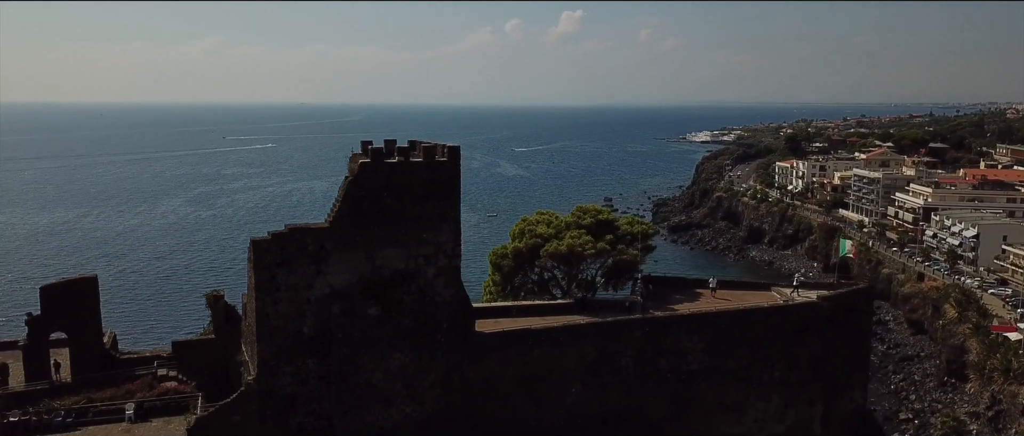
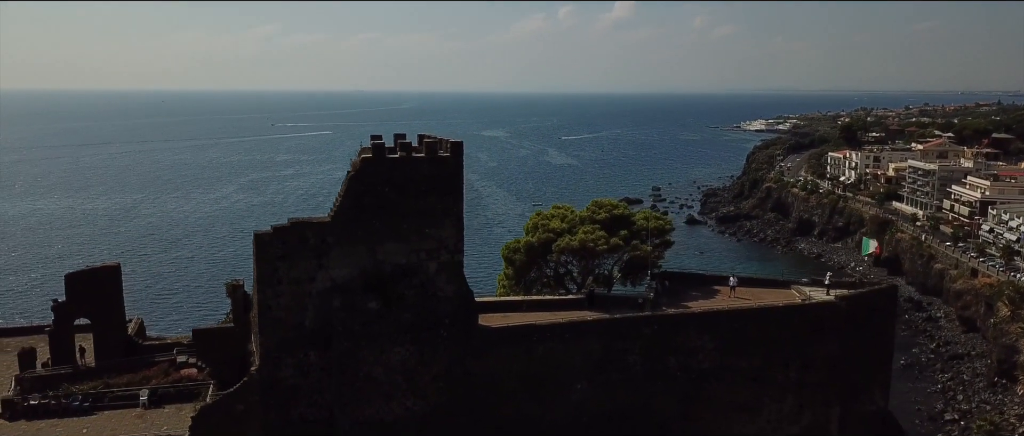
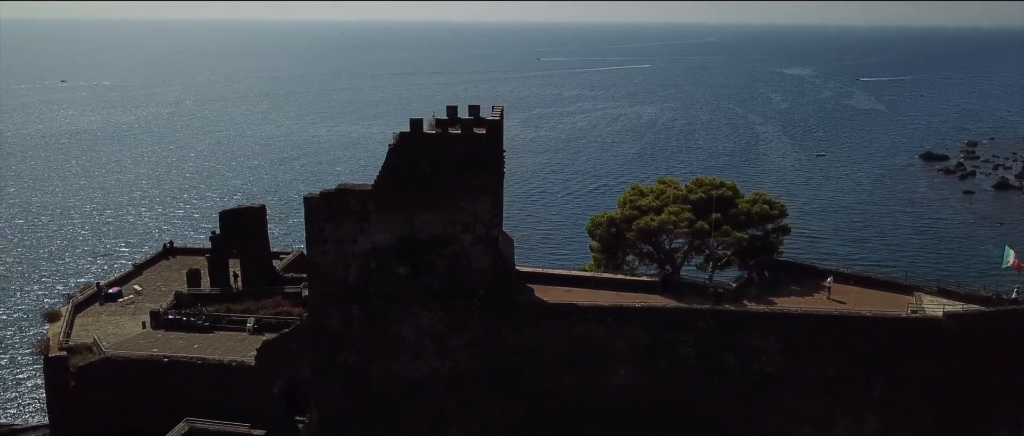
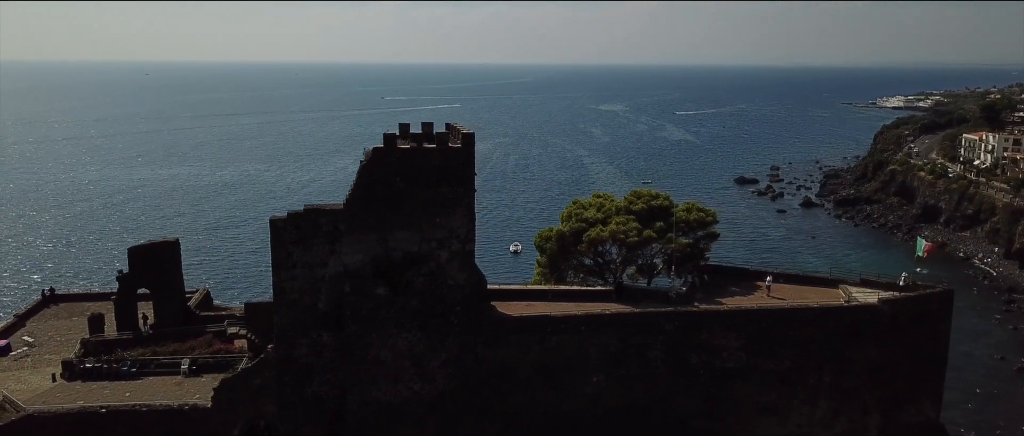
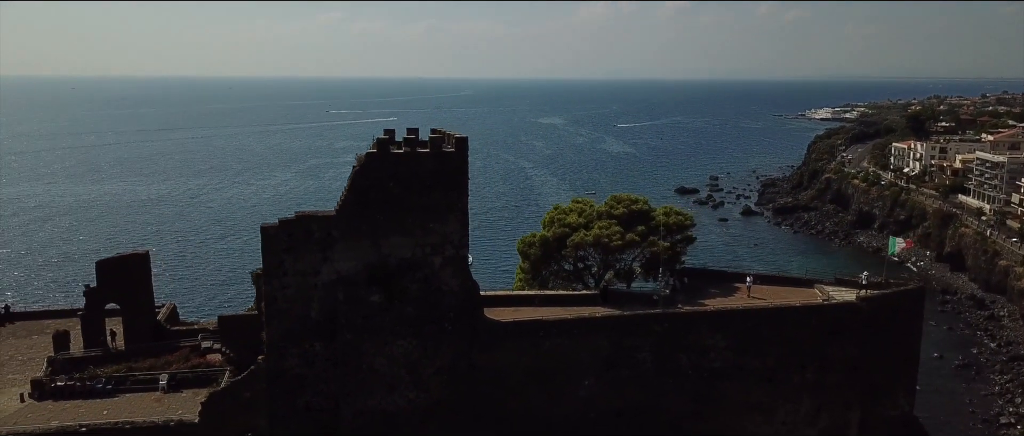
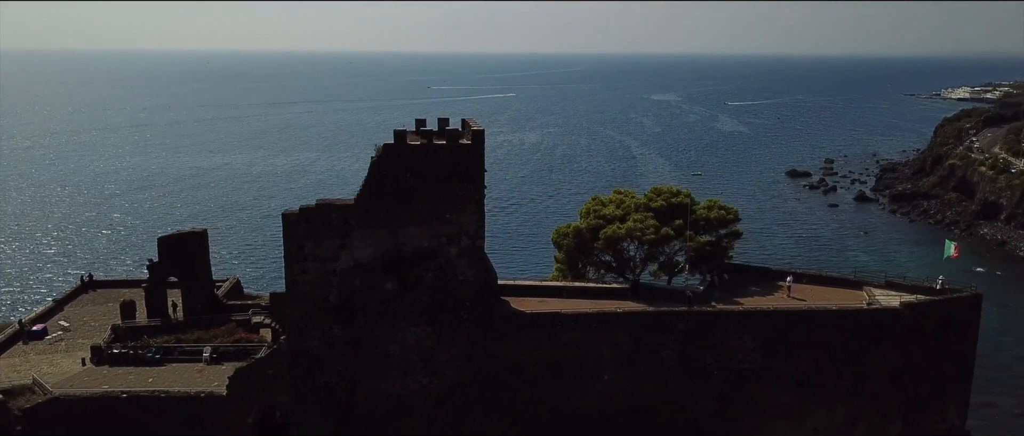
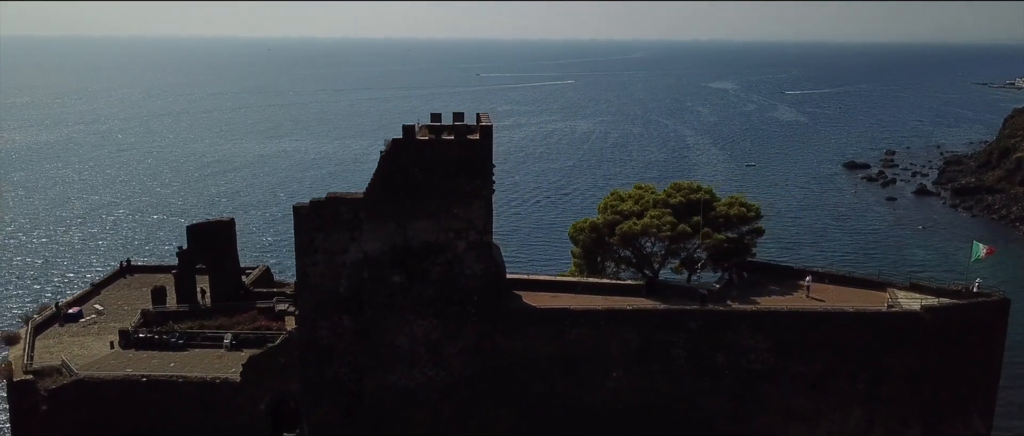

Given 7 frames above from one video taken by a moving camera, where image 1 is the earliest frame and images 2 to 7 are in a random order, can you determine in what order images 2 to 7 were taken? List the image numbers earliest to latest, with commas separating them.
2, 5, 4, 6, 7, 3
